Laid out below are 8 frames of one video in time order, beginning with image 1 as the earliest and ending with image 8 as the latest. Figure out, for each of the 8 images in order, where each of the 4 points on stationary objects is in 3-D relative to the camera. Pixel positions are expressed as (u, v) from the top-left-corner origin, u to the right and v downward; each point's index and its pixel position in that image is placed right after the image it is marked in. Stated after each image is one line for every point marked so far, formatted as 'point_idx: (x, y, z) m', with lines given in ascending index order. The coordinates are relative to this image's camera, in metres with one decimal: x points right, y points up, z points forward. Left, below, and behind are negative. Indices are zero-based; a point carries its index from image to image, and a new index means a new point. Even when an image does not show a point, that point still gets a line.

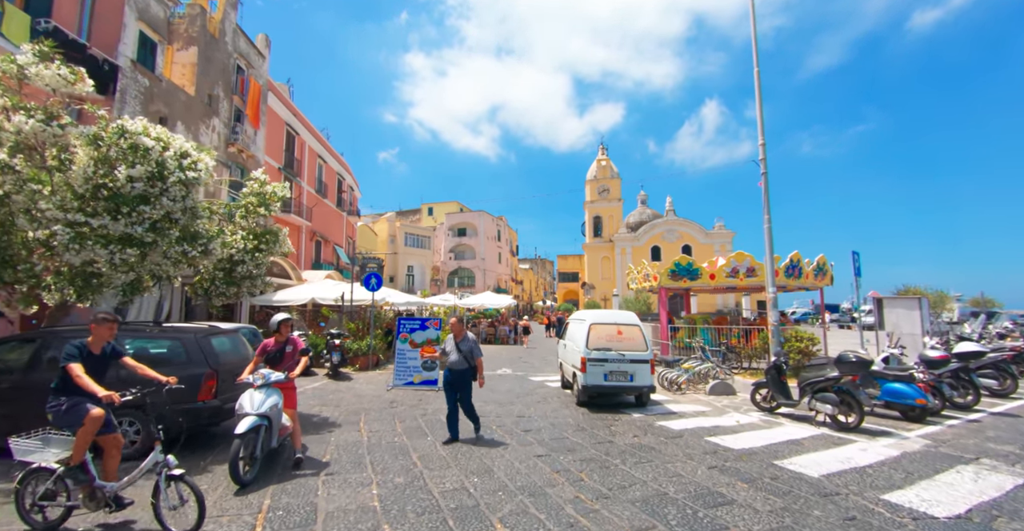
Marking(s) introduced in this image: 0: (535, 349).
0: (+1.0, -3.6, +18.8) m
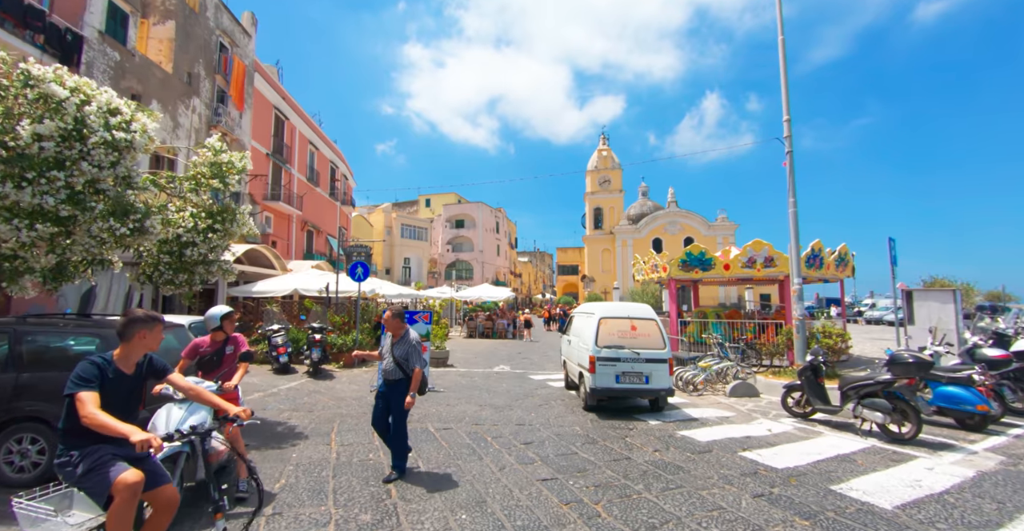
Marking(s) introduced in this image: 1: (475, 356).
0: (+0.9, -3.2, +17.8) m
1: (-1.2, -2.8, +14.1) m
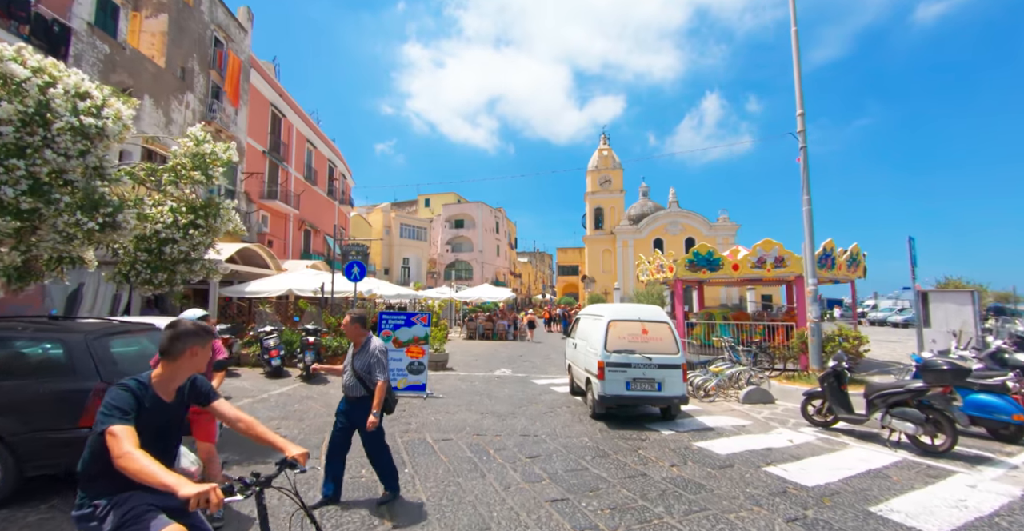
0: (+1.0, -3.2, +17.3) m
1: (-1.1, -2.8, +13.6) m
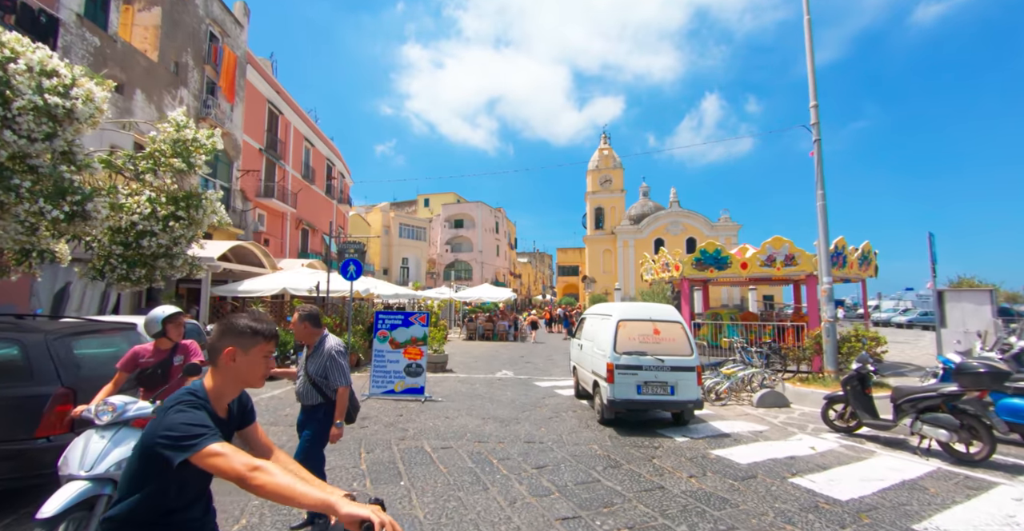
0: (+1.0, -3.1, +17.0) m
1: (-1.1, -2.8, +13.2) m
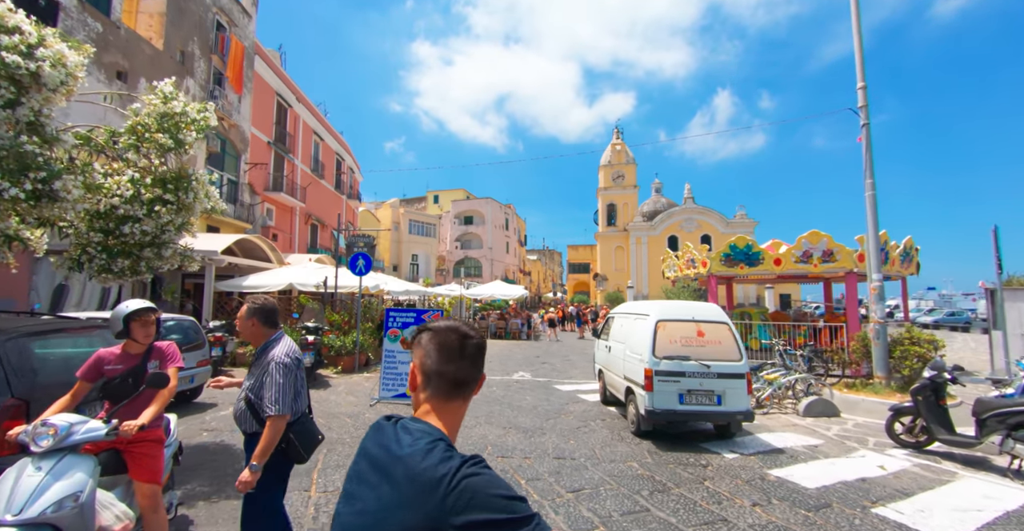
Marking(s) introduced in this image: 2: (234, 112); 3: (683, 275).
0: (+1.5, -3.0, +16.3) m
1: (-0.6, -2.6, +12.6) m
2: (-12.3, +6.8, +19.8) m
3: (+5.3, -0.3, +13.8) m
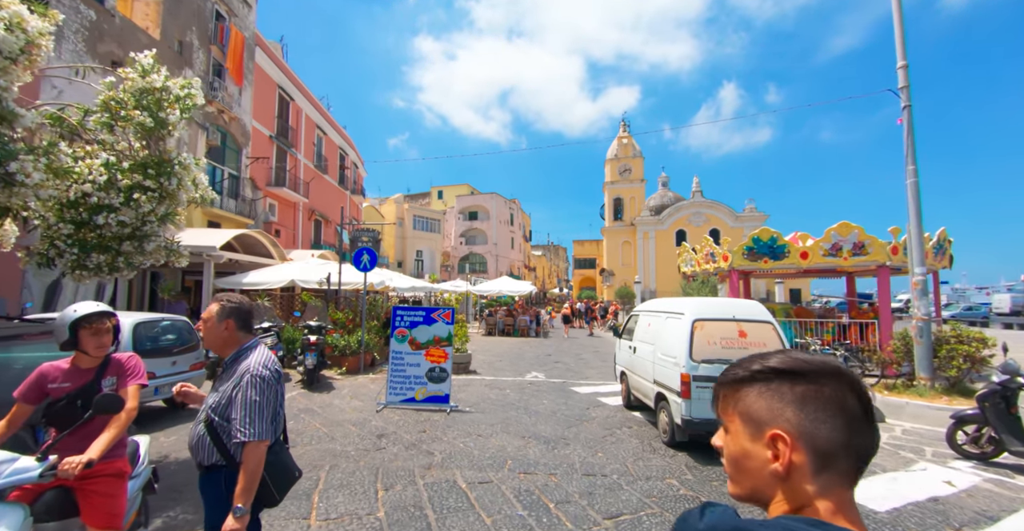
0: (+1.9, -2.8, +15.7) m
1: (-0.3, -2.5, +12.1) m
2: (-12.0, +7.0, +19.3) m
3: (+5.6, -0.1, +13.2) m
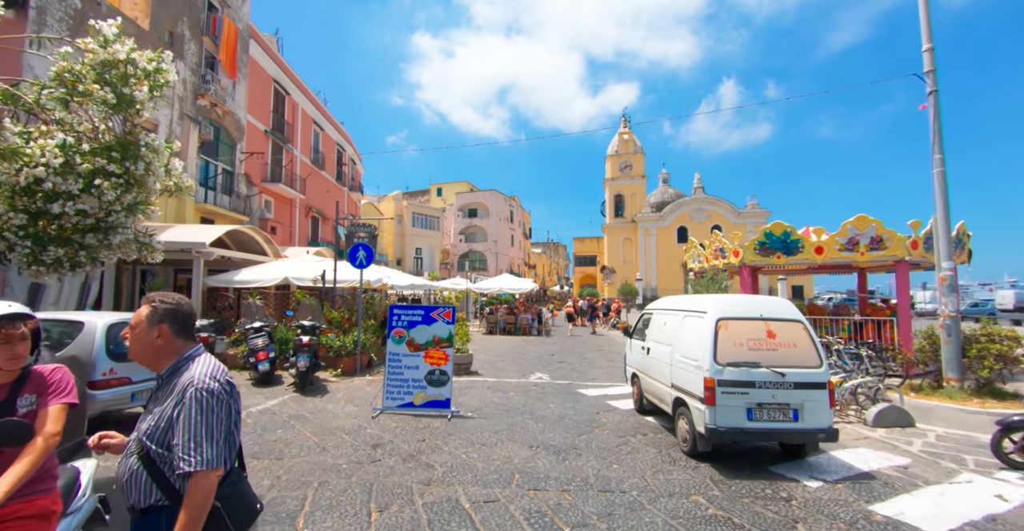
0: (+1.9, -2.7, +15.3) m
1: (-0.3, -2.4, +11.6) m
2: (-12.0, +7.1, +18.9) m
3: (+5.6, 0.0, +12.8) m
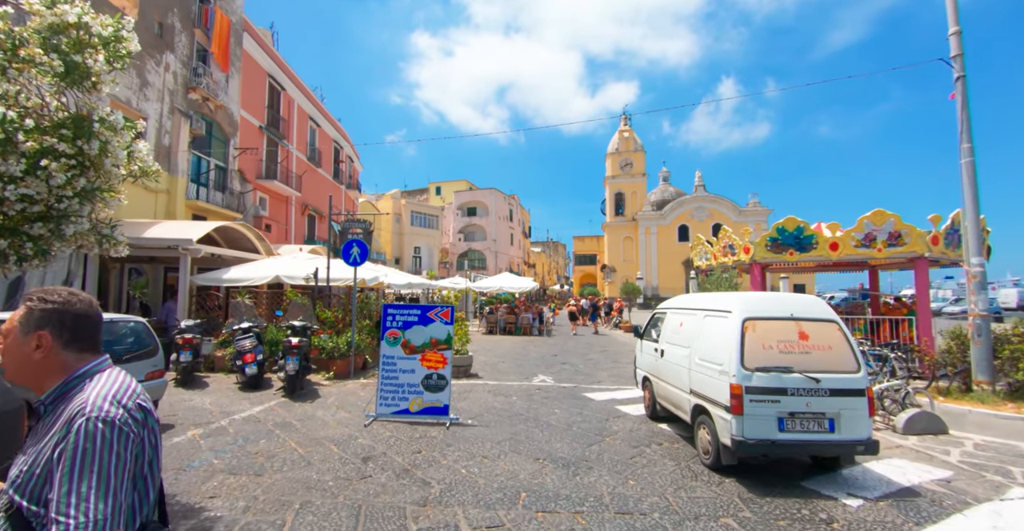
0: (+1.9, -2.6, +14.9) m
1: (-0.2, -2.4, +11.2) m
2: (-12.0, +7.1, +18.4) m
3: (+5.6, +0.1, +12.3) m
